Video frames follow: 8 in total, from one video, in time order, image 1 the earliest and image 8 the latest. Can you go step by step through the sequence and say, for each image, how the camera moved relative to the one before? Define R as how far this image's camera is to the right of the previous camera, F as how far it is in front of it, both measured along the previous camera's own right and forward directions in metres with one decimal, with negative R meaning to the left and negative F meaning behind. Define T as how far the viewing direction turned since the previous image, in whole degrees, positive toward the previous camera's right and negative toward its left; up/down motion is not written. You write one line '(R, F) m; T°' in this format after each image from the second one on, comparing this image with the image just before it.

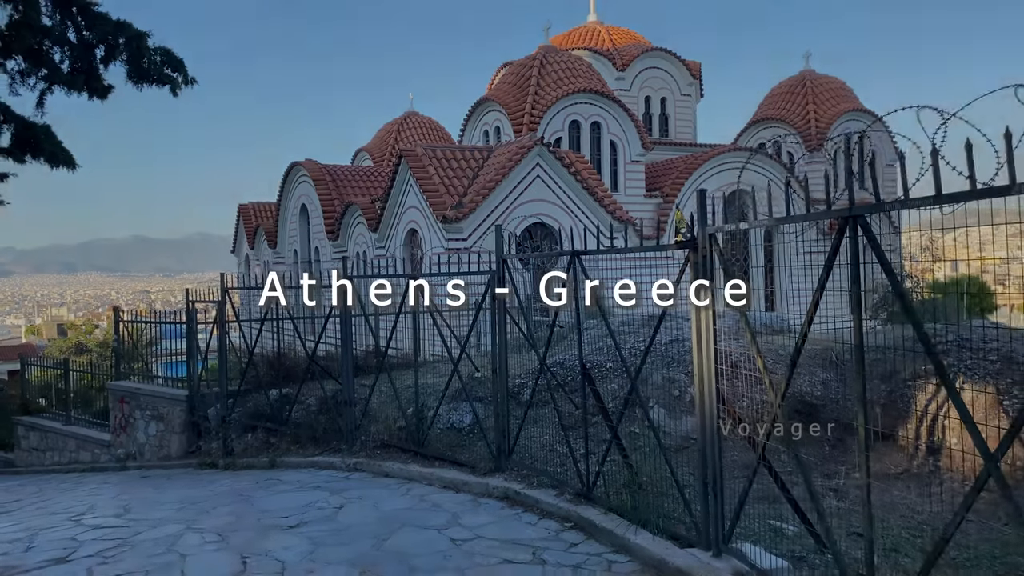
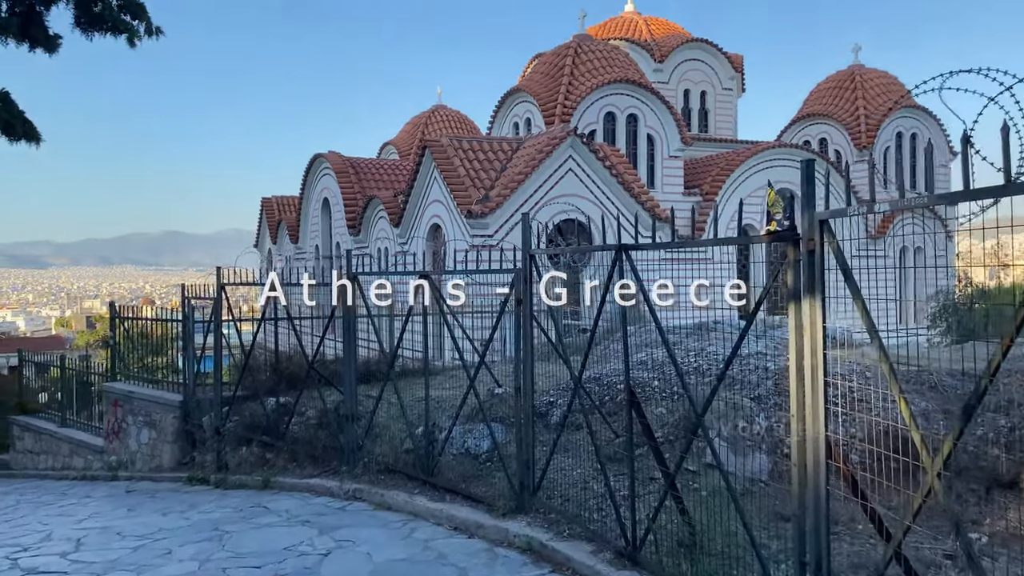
(0.0, +1.3) m; -2°
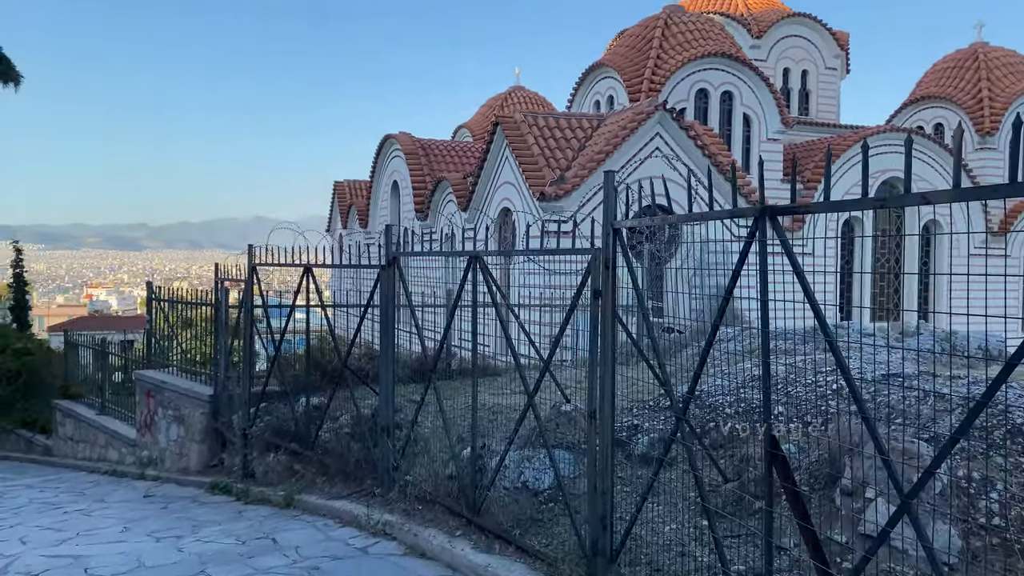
(0.0, +1.6) m; -5°
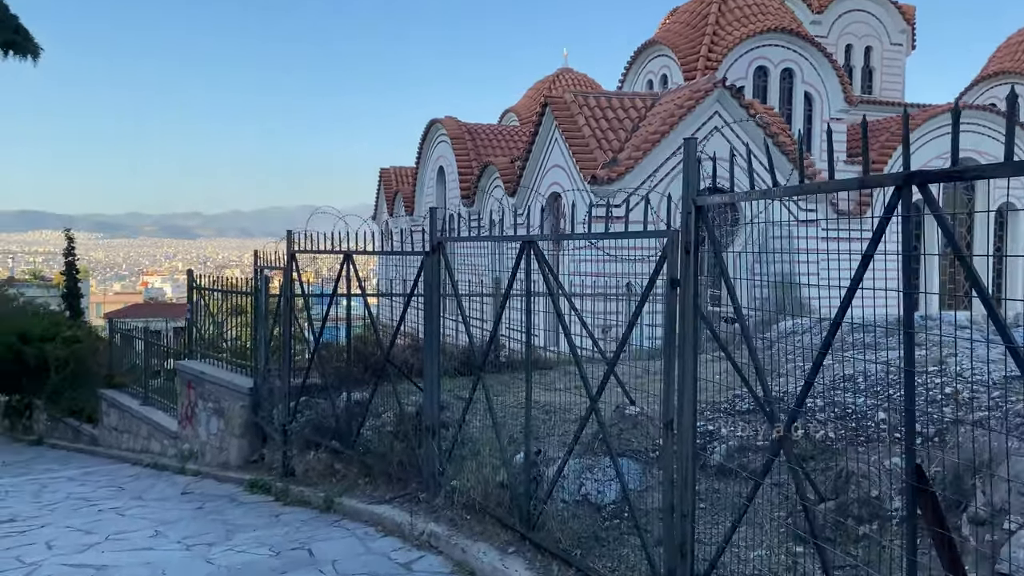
(-0.1, +0.6) m; -3°
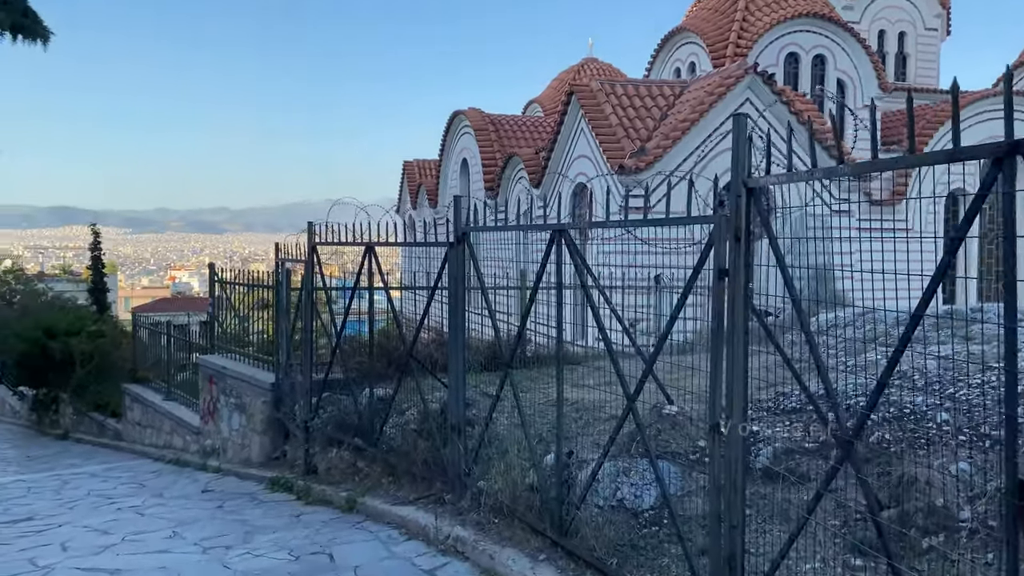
(0.0, +0.3) m; -2°
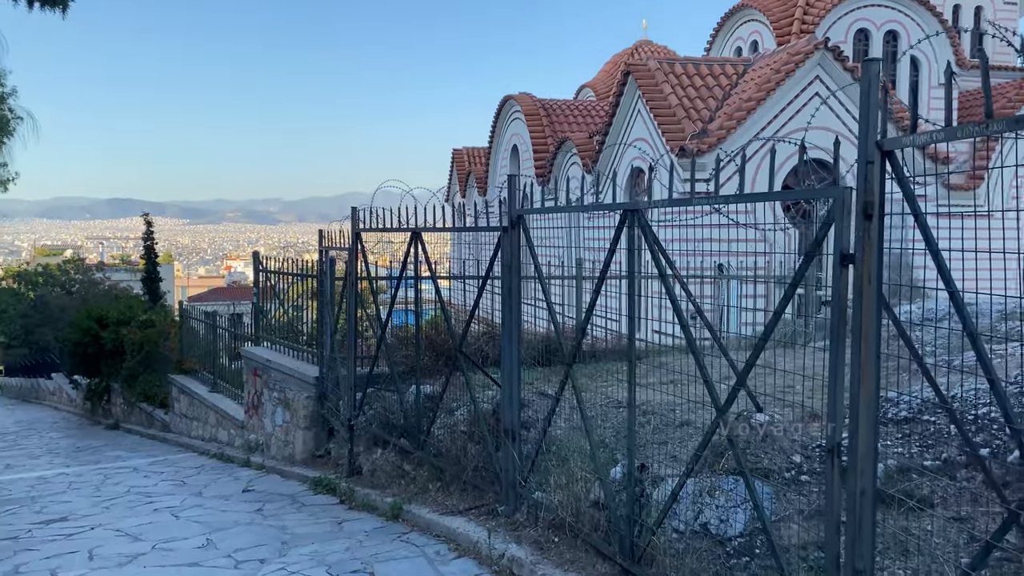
(-0.1, +0.6) m; -3°
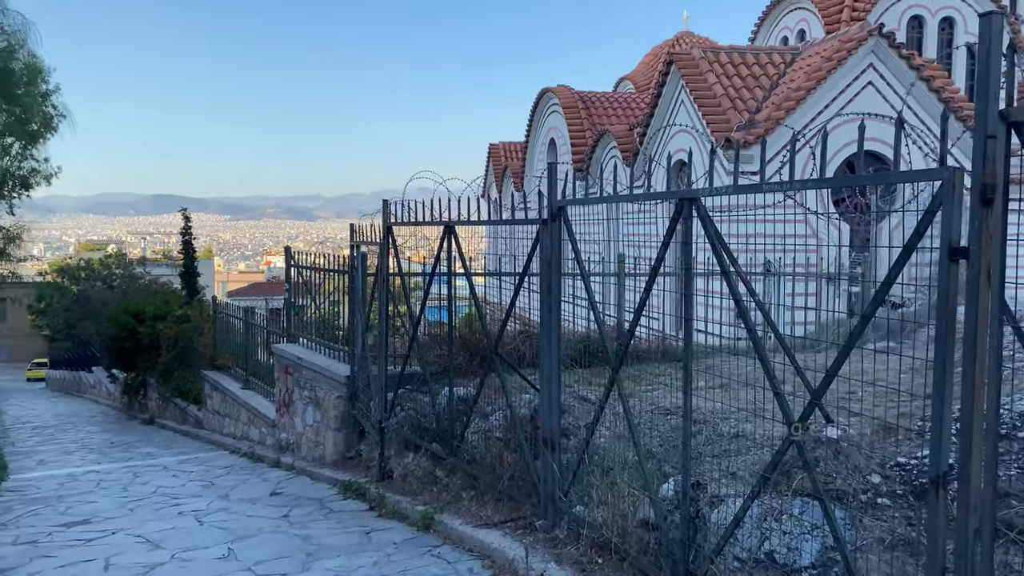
(0.0, +0.4) m; -2°
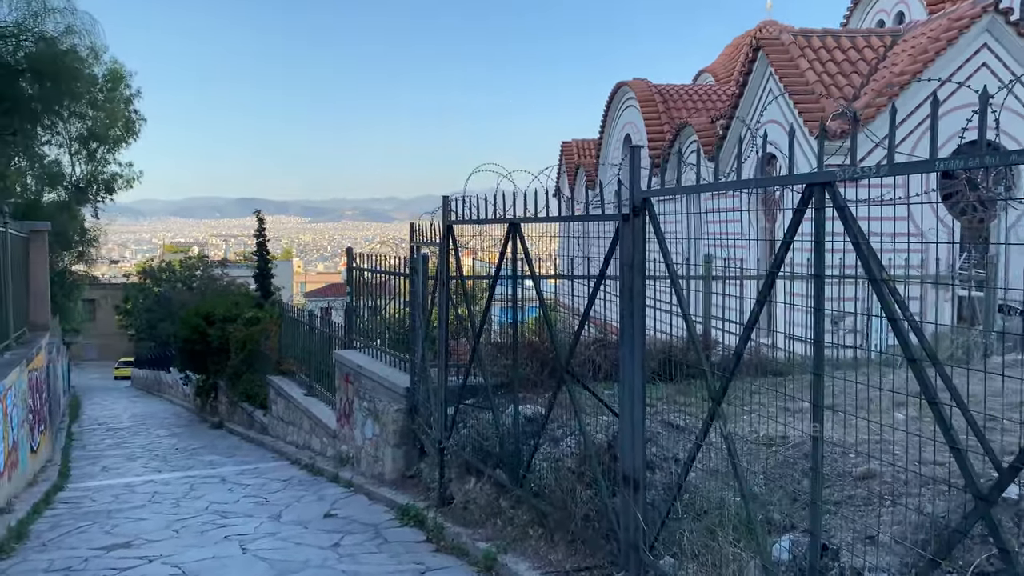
(0.0, +0.8) m; -5°
